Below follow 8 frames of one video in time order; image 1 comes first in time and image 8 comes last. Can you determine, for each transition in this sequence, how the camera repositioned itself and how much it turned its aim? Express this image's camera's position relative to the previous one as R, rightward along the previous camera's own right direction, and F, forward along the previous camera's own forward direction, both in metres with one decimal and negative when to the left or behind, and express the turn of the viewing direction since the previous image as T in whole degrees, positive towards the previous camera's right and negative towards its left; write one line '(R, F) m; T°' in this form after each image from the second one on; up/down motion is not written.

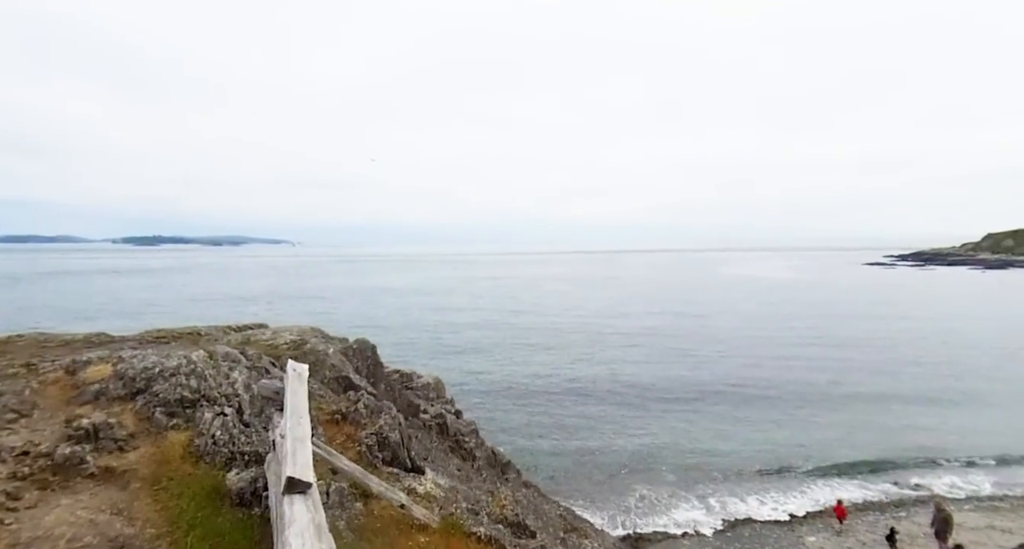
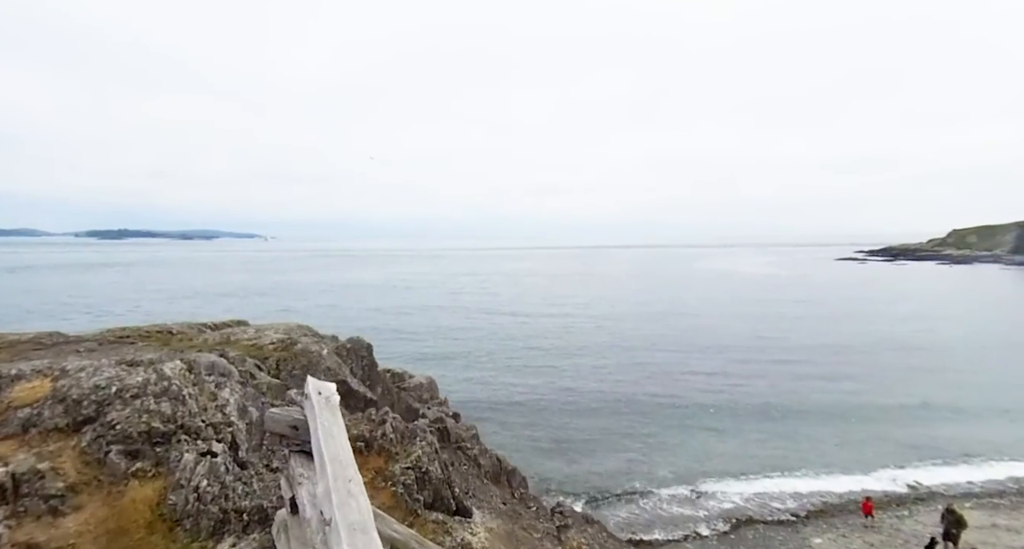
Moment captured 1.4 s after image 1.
(-1.0, +1.5) m; +2°
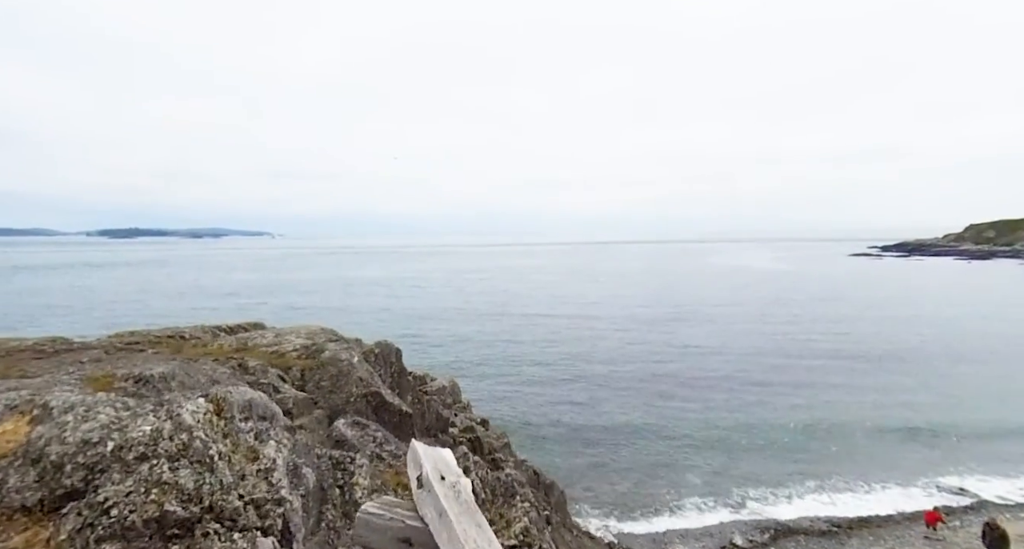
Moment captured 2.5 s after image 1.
(-1.0, +1.3) m; -1°
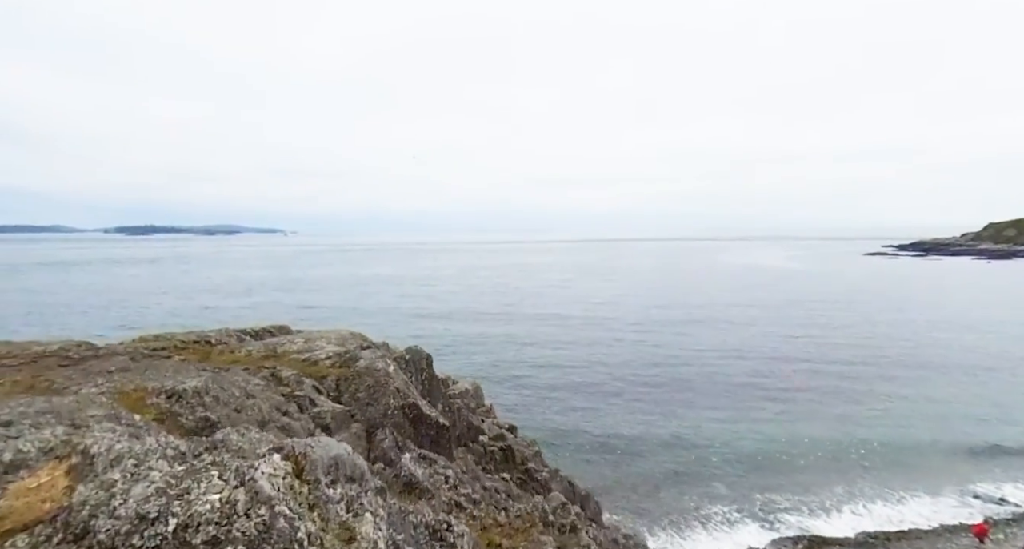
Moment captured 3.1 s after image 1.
(-0.7, +0.6) m; -1°
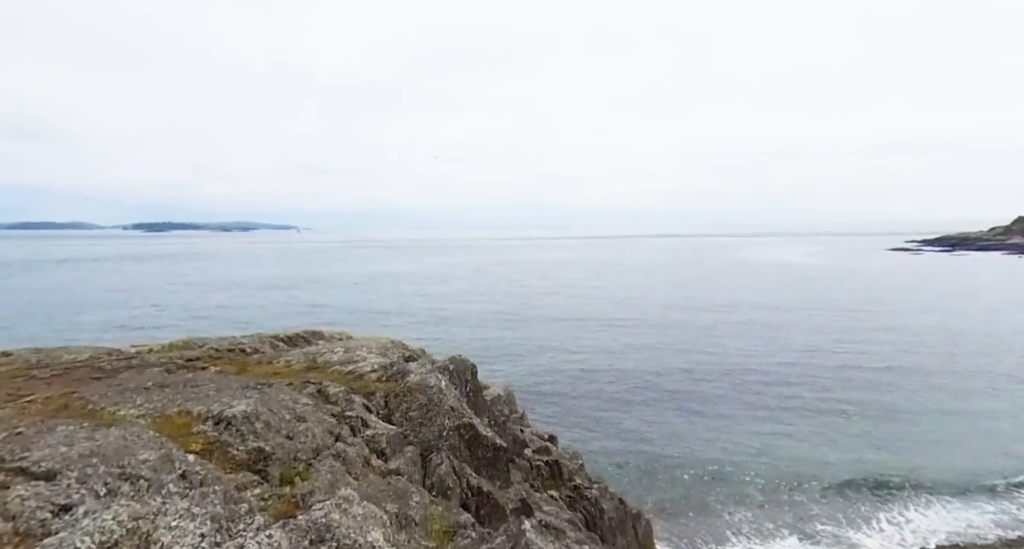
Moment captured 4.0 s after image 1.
(-1.0, +0.8) m; -1°
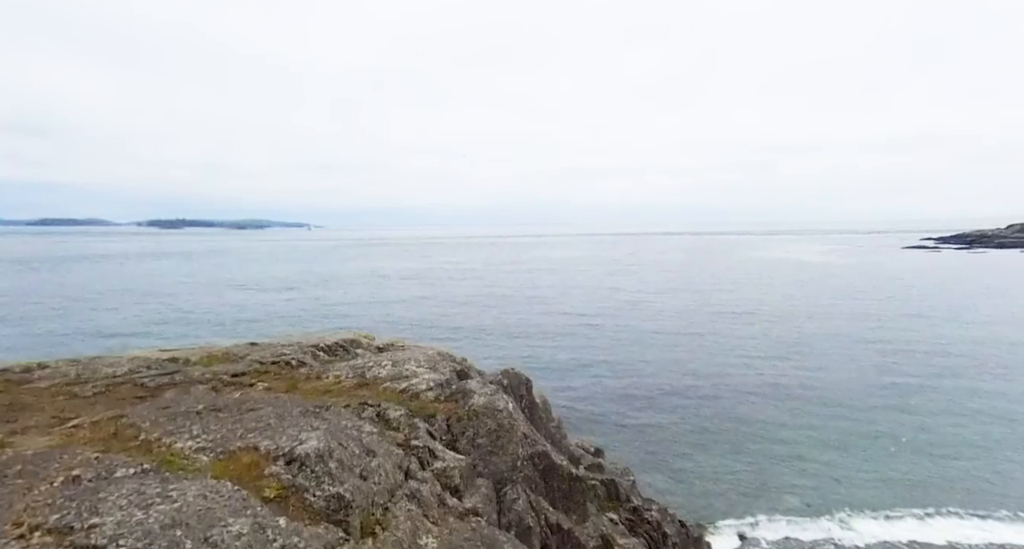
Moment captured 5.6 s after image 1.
(-1.1, +0.8) m; -1°
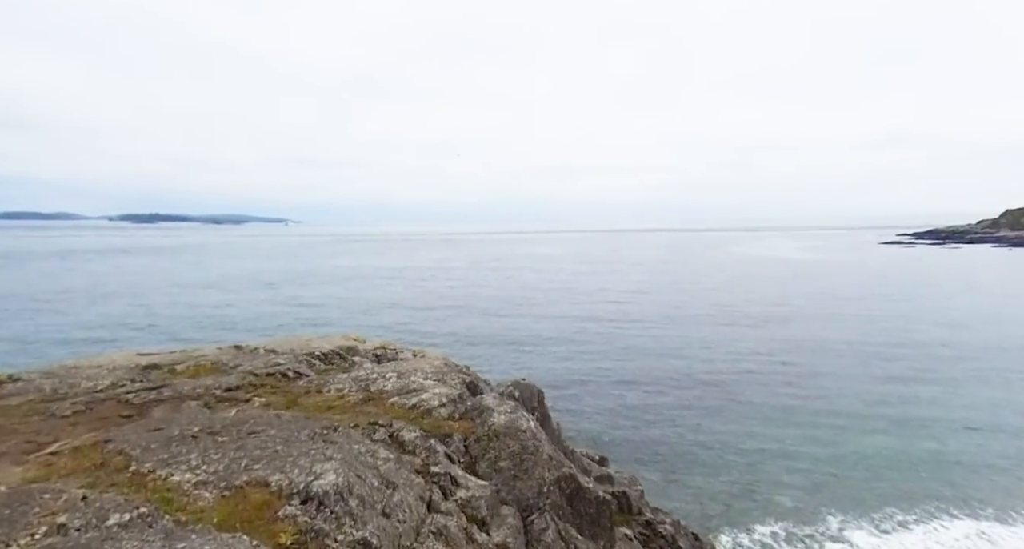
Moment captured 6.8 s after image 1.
(-0.6, +0.6) m; +2°
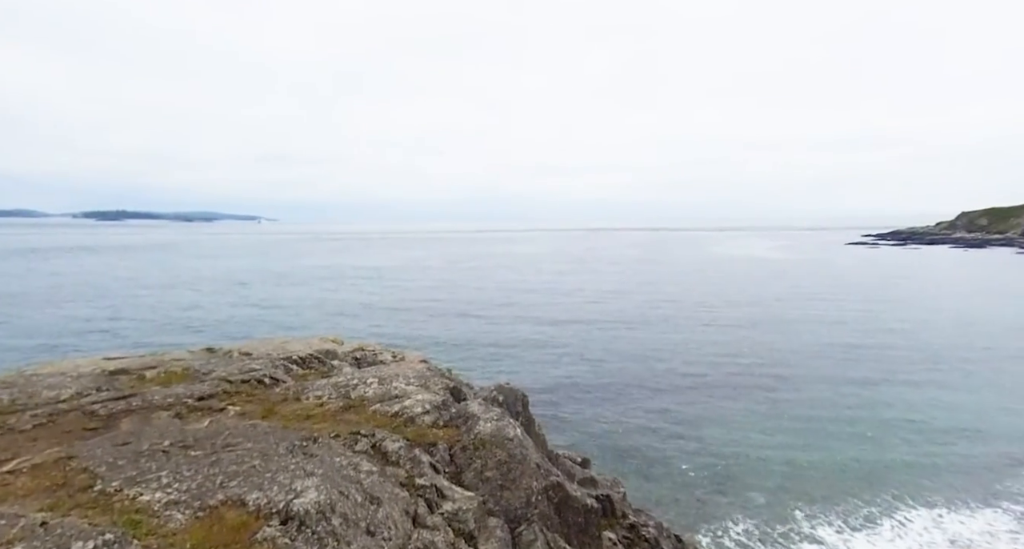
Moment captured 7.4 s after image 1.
(-0.1, +0.2) m; +2°
